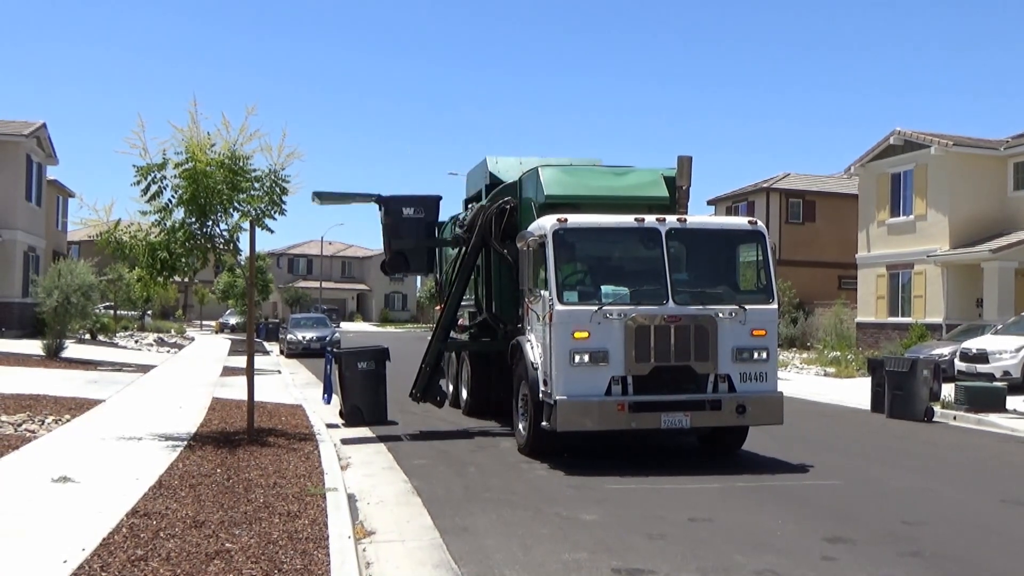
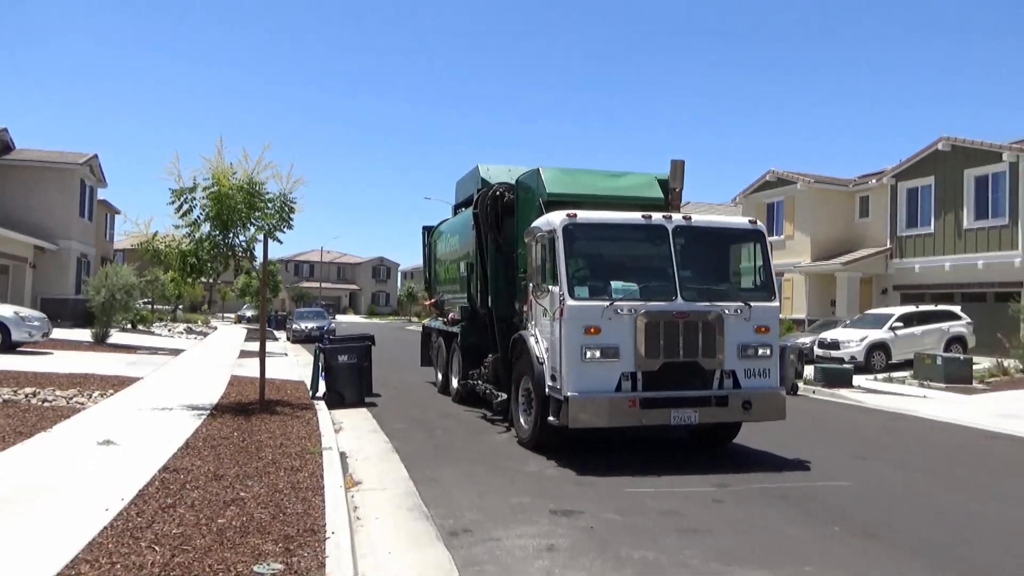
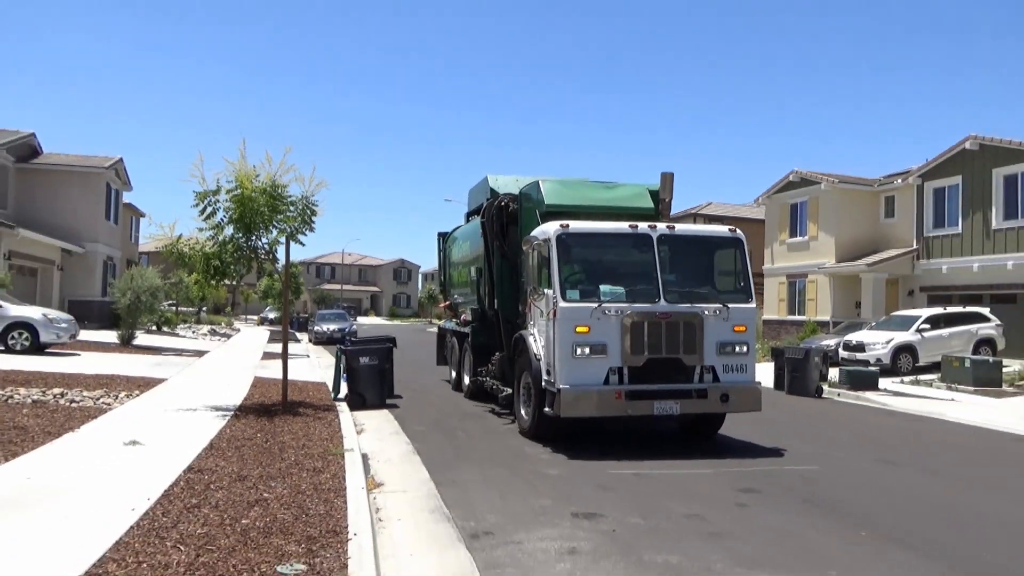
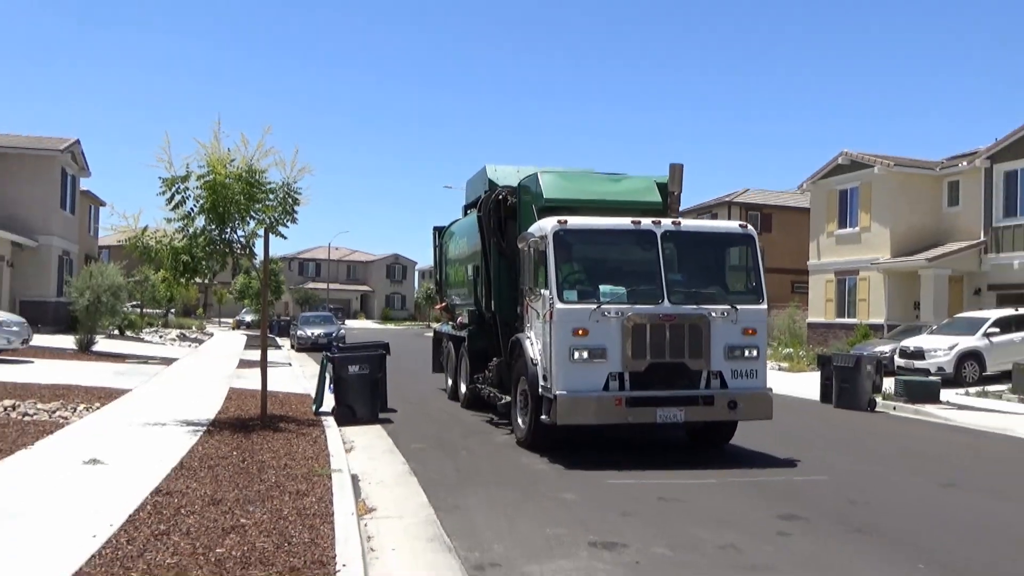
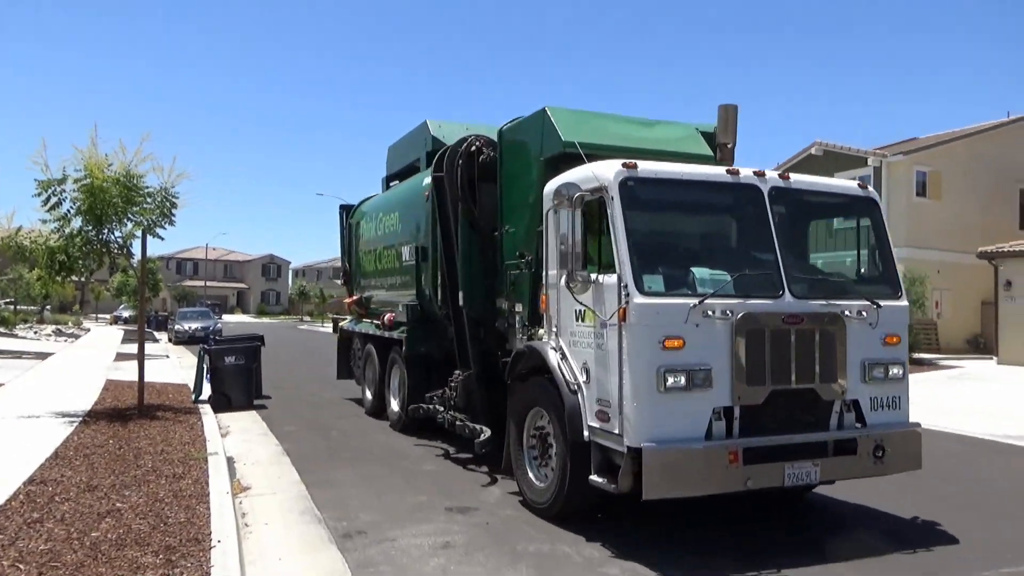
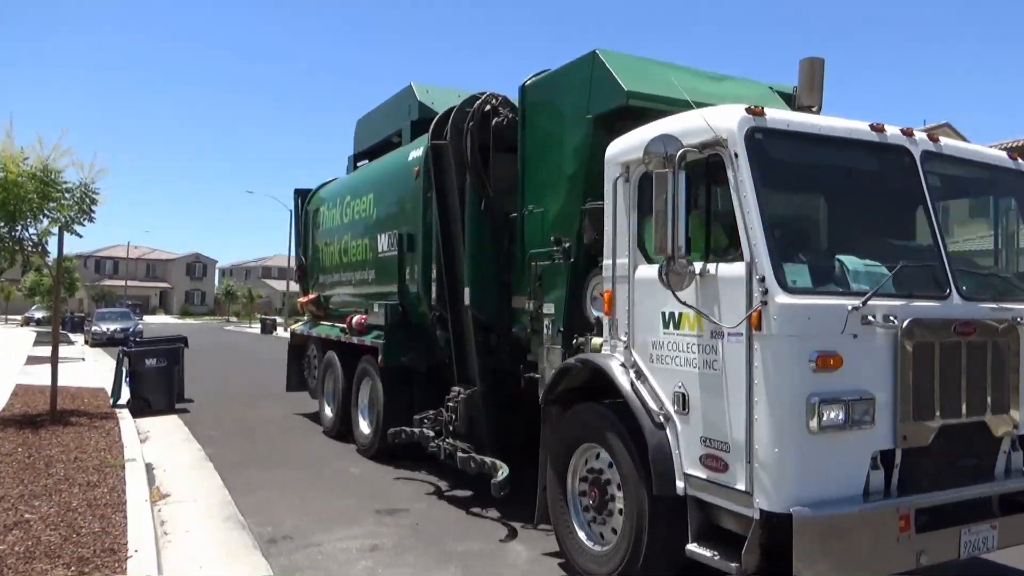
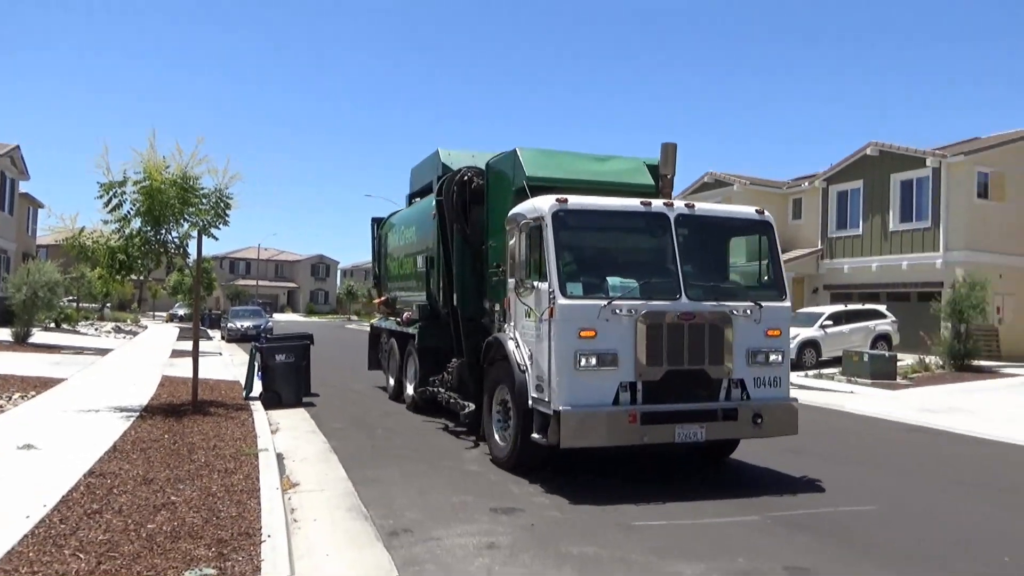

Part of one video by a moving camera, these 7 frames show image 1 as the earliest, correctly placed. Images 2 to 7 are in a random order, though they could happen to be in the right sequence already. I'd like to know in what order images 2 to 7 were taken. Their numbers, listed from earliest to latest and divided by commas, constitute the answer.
4, 3, 2, 7, 5, 6
